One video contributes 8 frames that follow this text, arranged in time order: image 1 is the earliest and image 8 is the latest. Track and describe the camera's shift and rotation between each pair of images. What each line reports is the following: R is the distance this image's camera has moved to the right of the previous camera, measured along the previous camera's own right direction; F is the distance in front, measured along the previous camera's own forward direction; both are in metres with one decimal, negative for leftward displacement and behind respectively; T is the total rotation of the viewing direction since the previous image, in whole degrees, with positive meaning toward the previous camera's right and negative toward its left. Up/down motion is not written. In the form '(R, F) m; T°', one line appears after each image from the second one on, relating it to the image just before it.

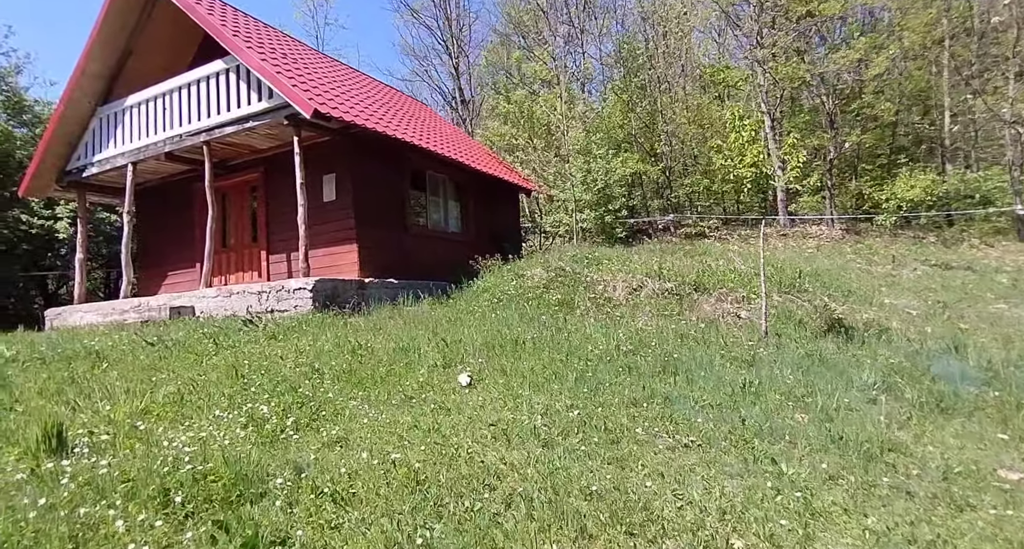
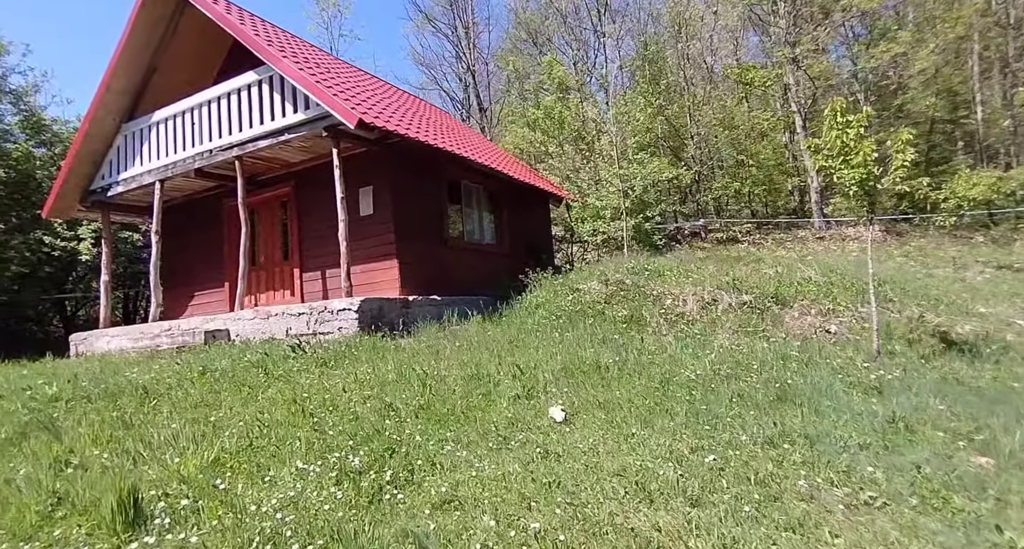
(-0.6, +0.4) m; -1°
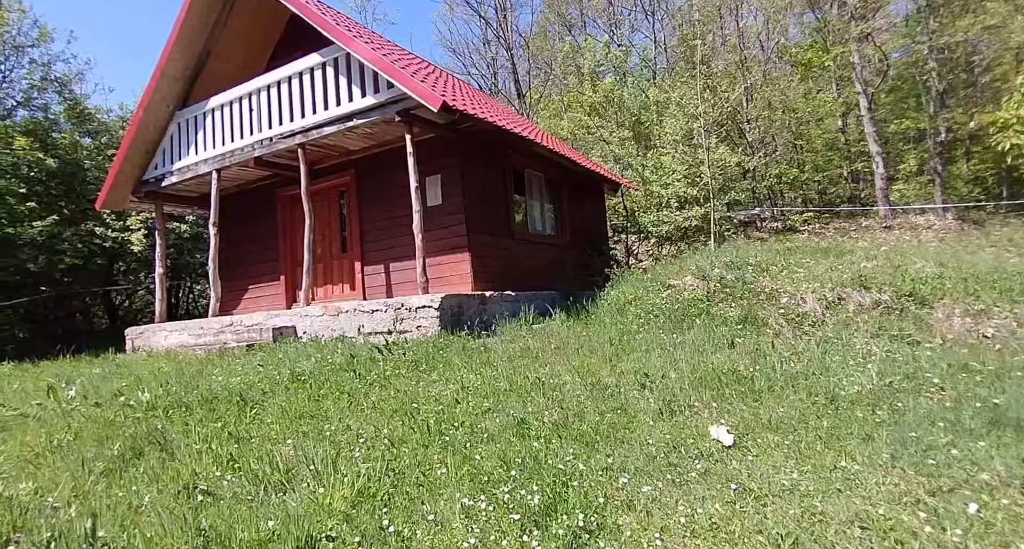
(-0.8, +0.5) m; -2°
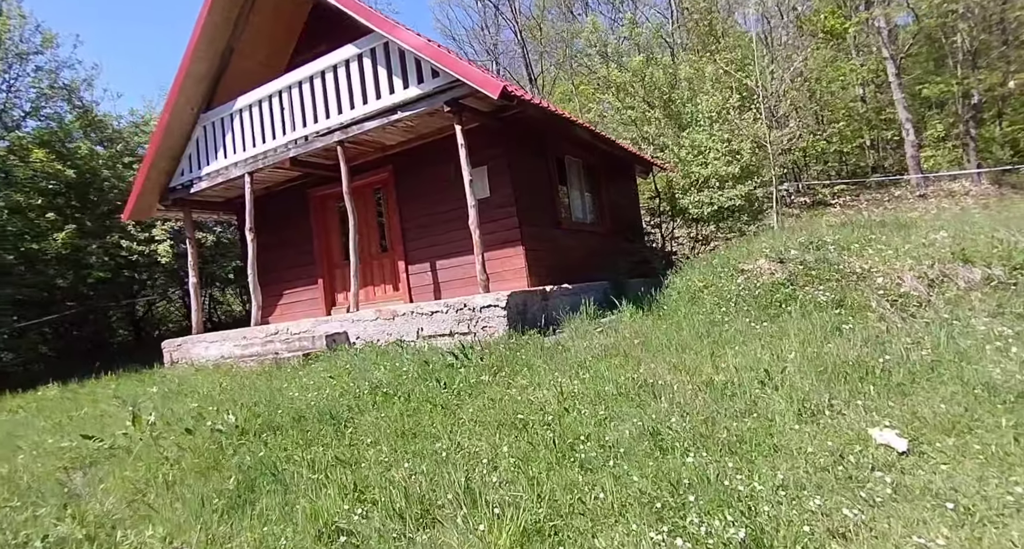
(-0.7, +0.3) m; 0°
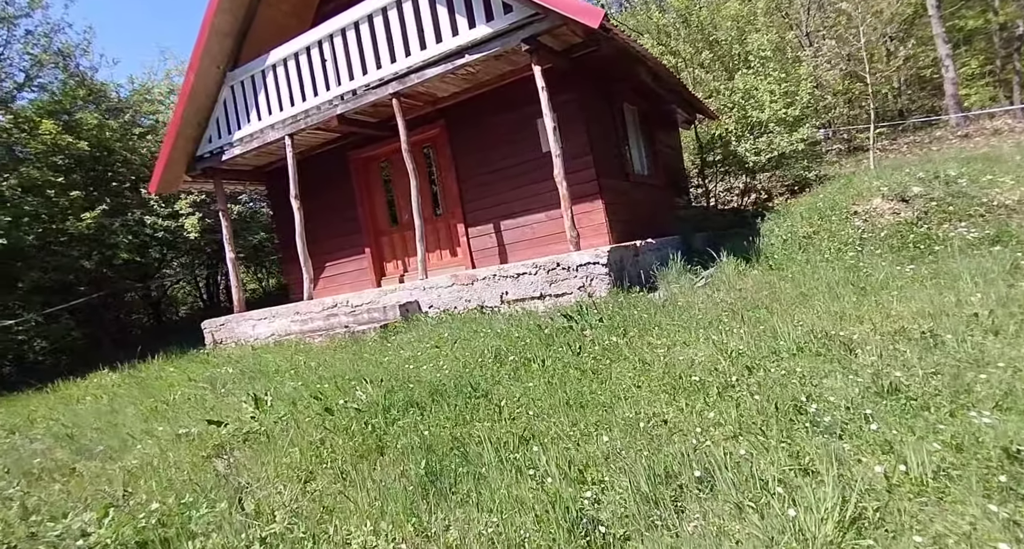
(-1.1, +0.6) m; +1°
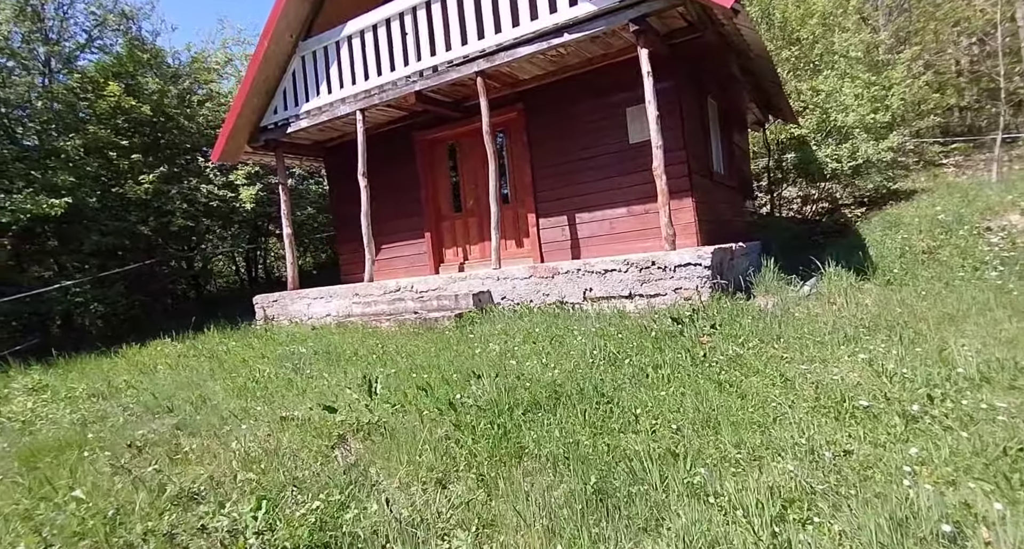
(-0.7, +0.4) m; -2°
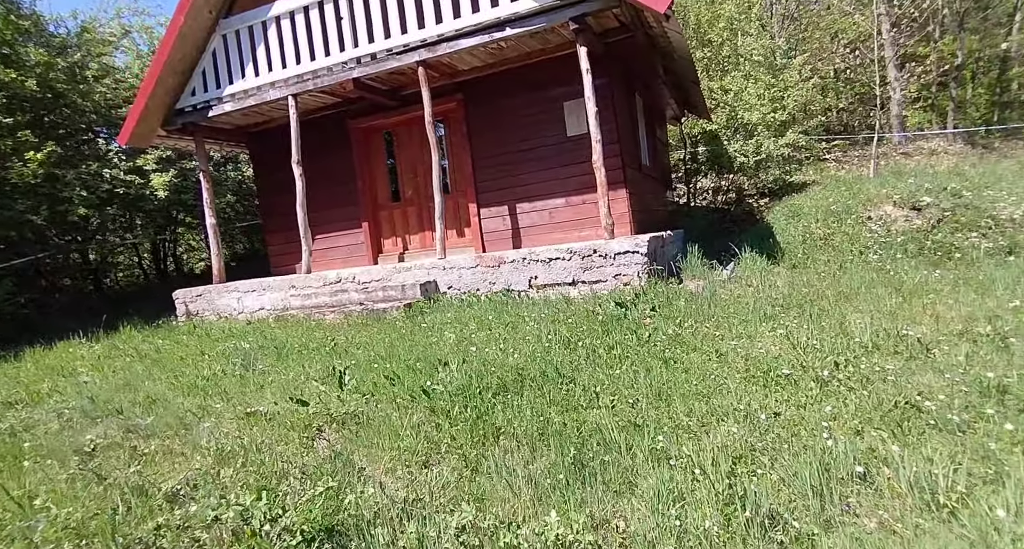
(-0.3, -0.3) m; +8°
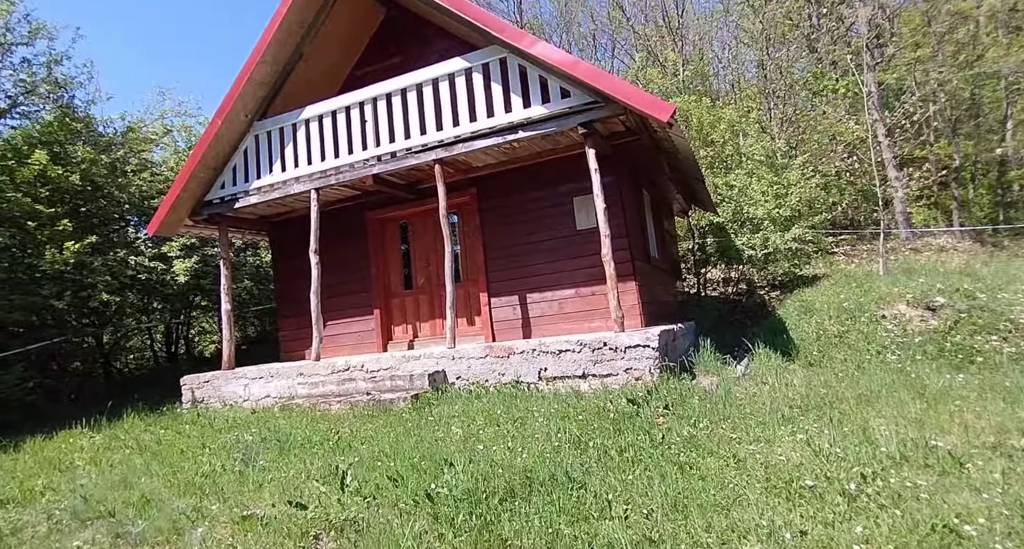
(0.0, 0.0) m; -1°
